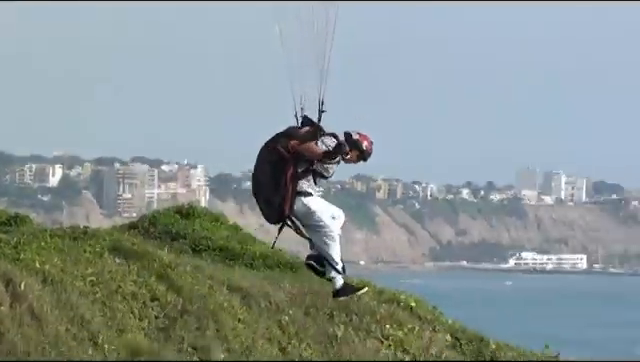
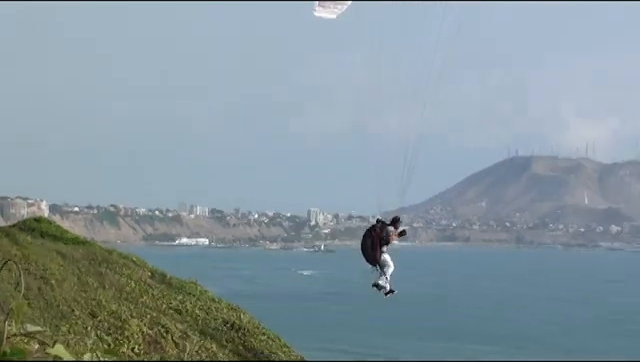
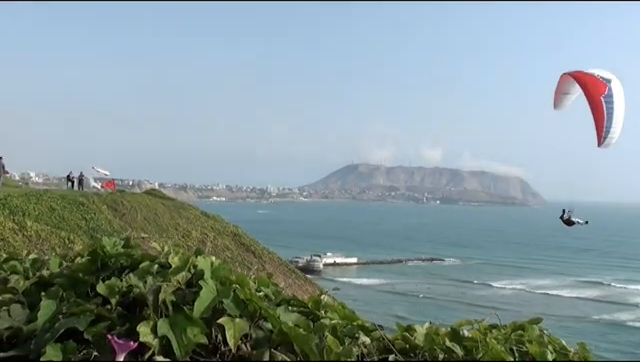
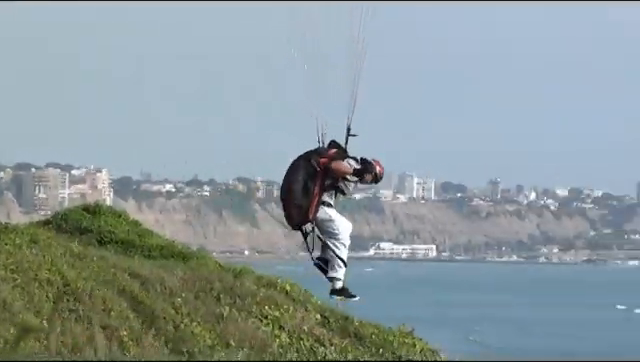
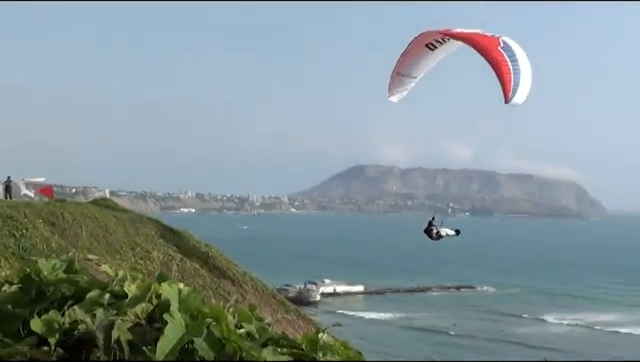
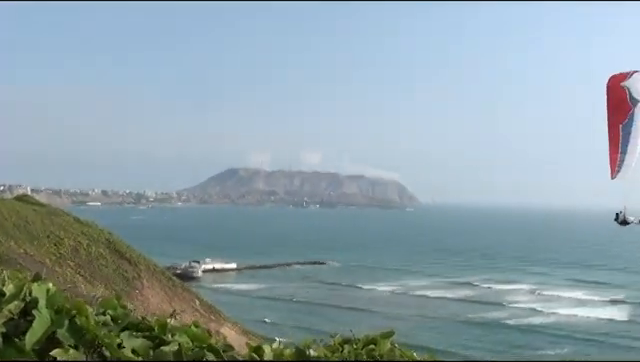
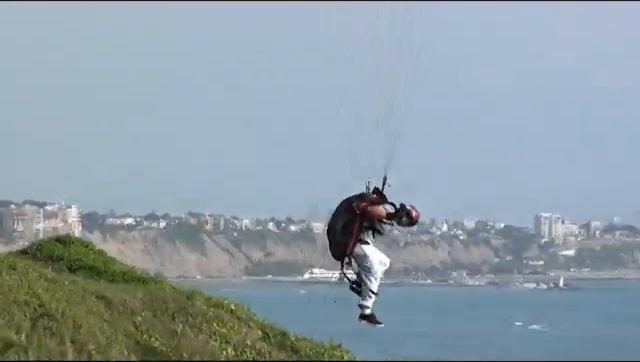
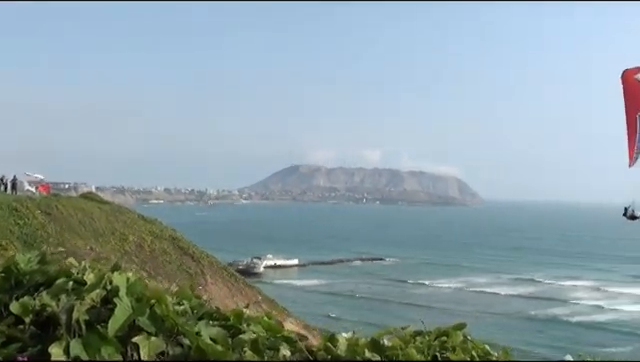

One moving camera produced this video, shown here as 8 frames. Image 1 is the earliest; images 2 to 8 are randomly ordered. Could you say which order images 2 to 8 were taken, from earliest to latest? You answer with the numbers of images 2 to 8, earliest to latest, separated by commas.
4, 7, 2, 5, 3, 8, 6
